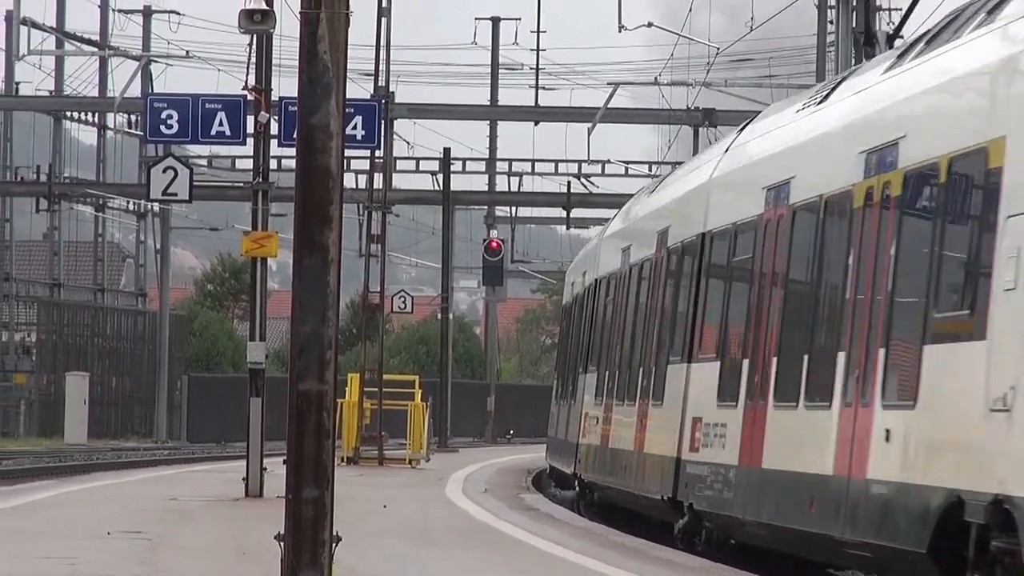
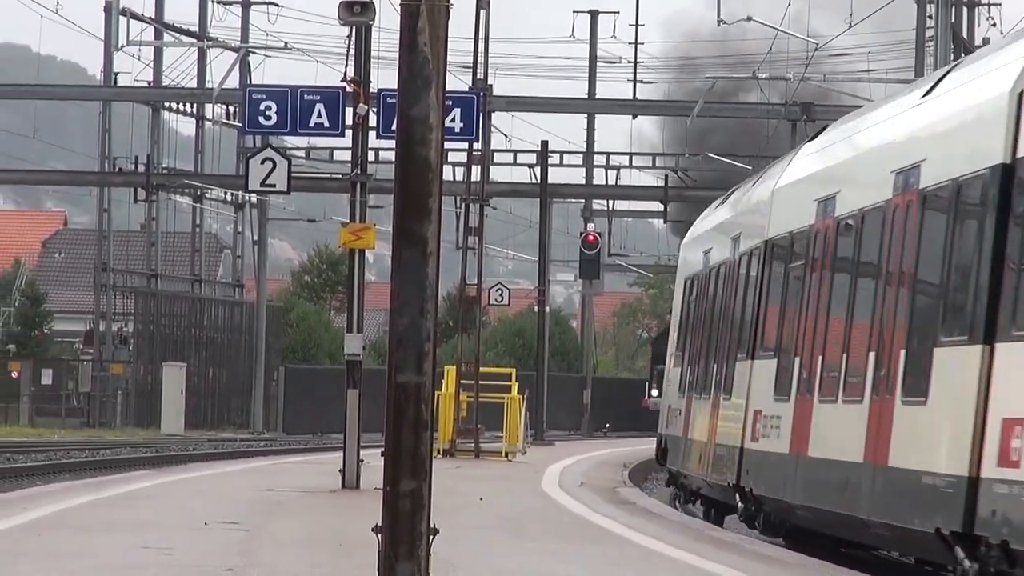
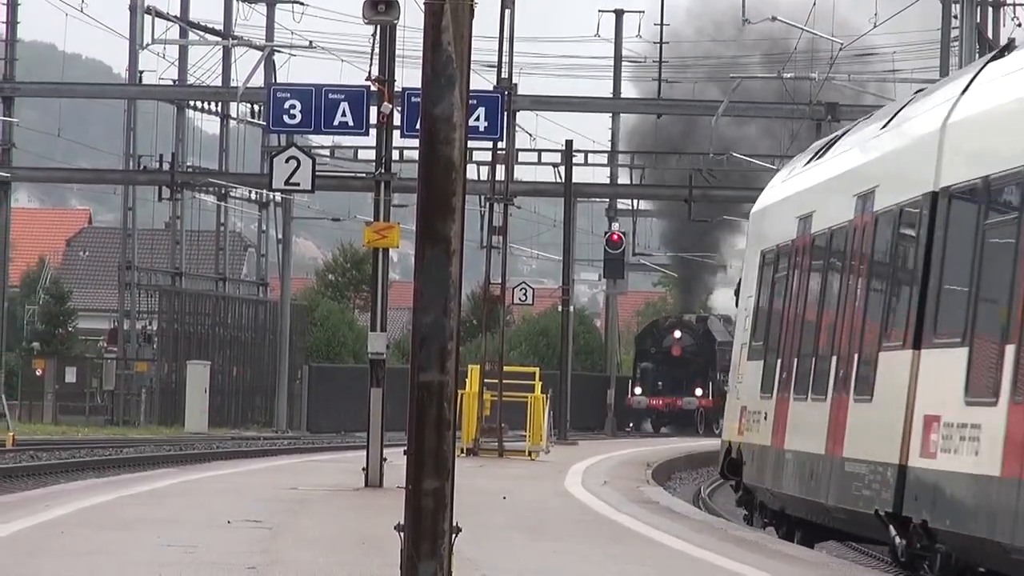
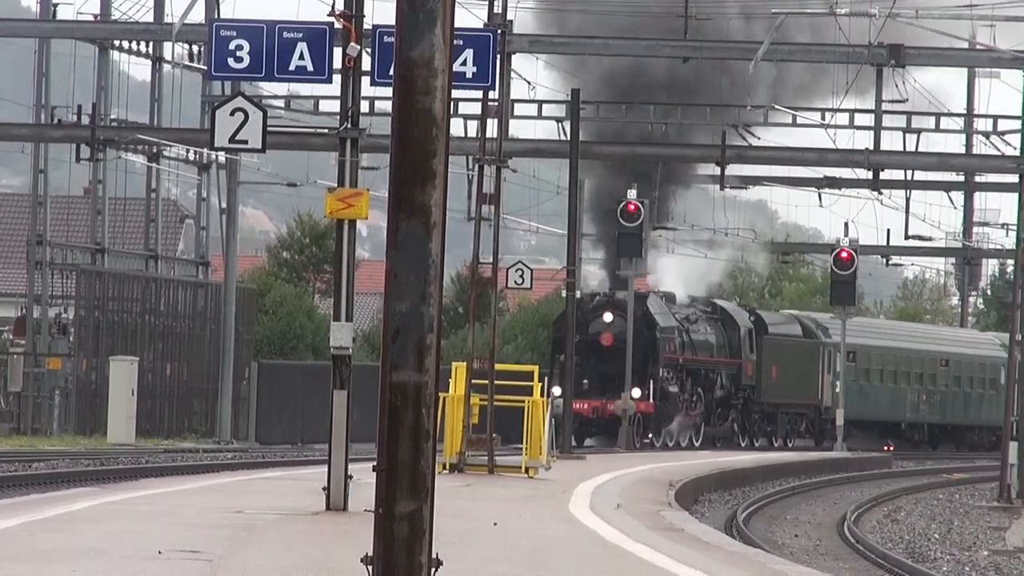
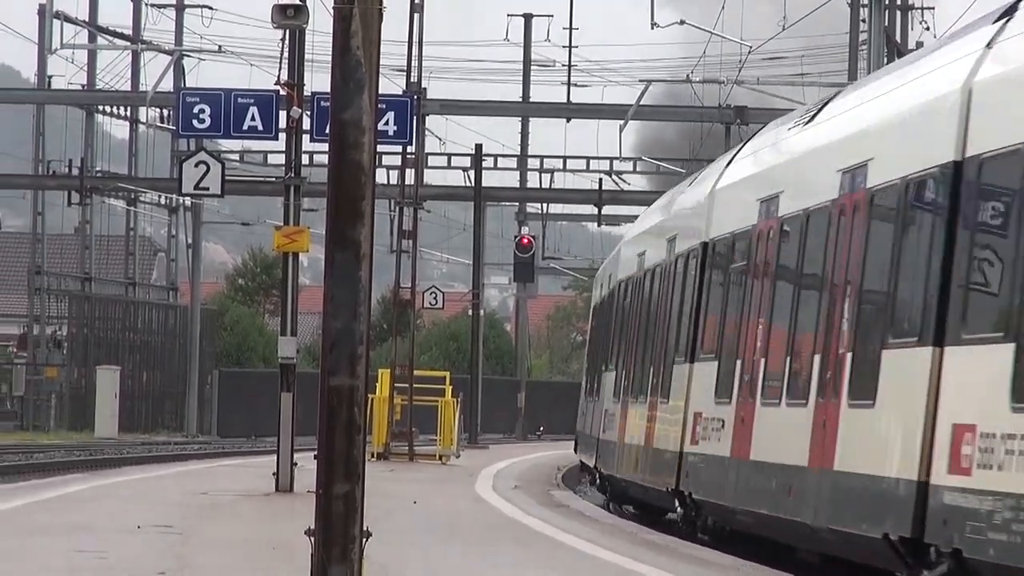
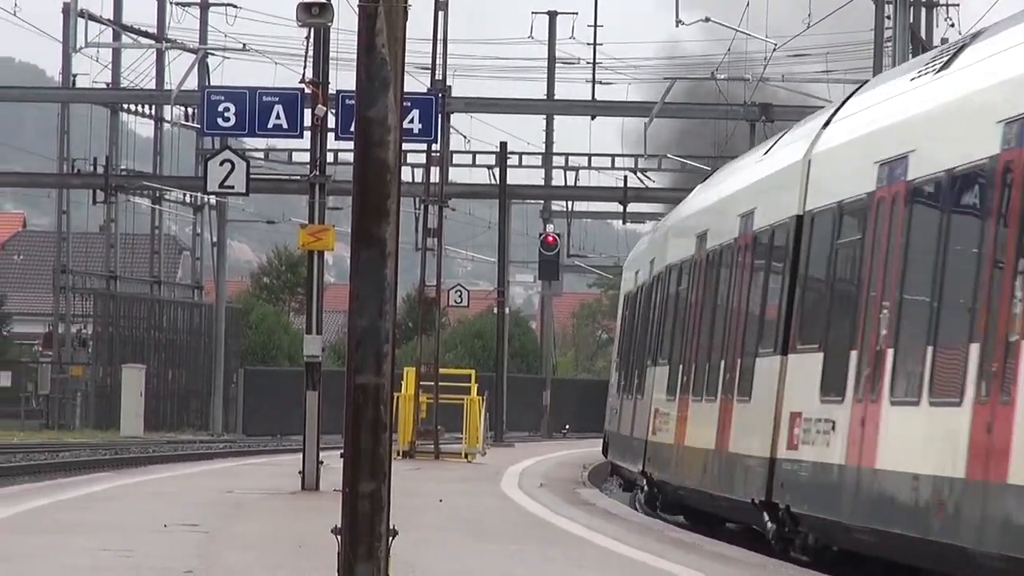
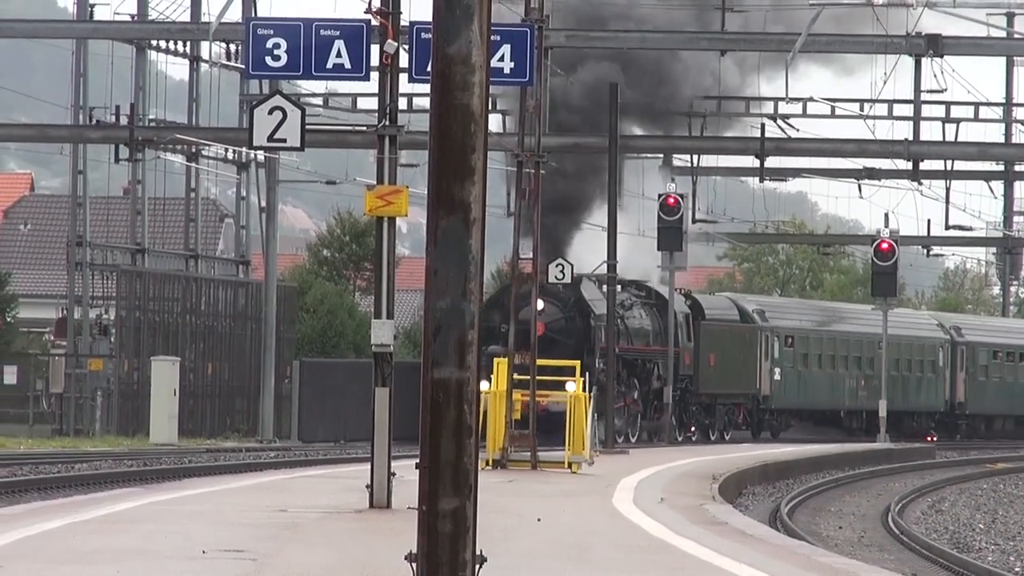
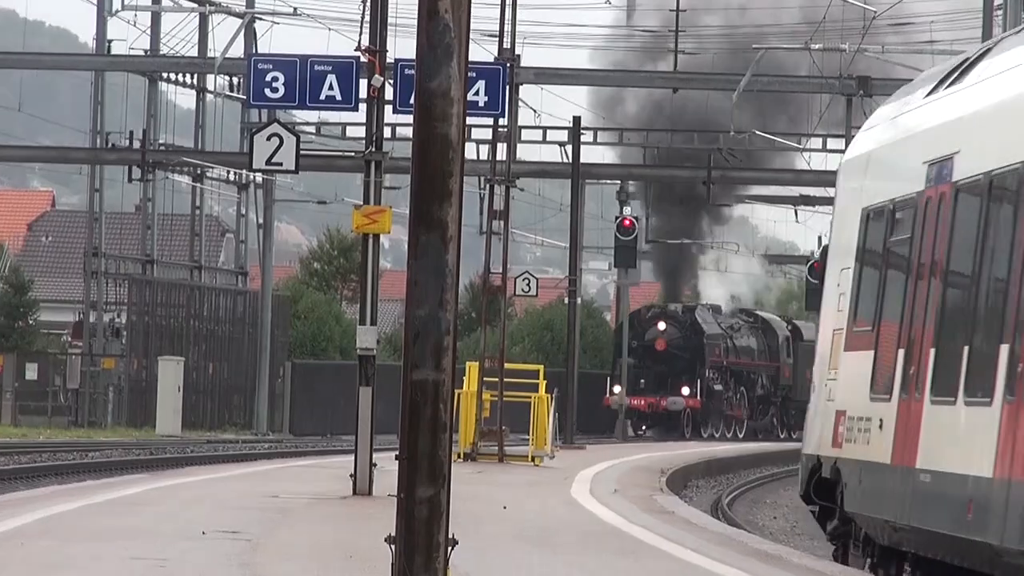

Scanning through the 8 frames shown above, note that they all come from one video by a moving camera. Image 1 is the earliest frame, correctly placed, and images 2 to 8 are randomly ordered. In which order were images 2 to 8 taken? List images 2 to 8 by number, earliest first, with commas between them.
5, 6, 2, 3, 8, 4, 7
